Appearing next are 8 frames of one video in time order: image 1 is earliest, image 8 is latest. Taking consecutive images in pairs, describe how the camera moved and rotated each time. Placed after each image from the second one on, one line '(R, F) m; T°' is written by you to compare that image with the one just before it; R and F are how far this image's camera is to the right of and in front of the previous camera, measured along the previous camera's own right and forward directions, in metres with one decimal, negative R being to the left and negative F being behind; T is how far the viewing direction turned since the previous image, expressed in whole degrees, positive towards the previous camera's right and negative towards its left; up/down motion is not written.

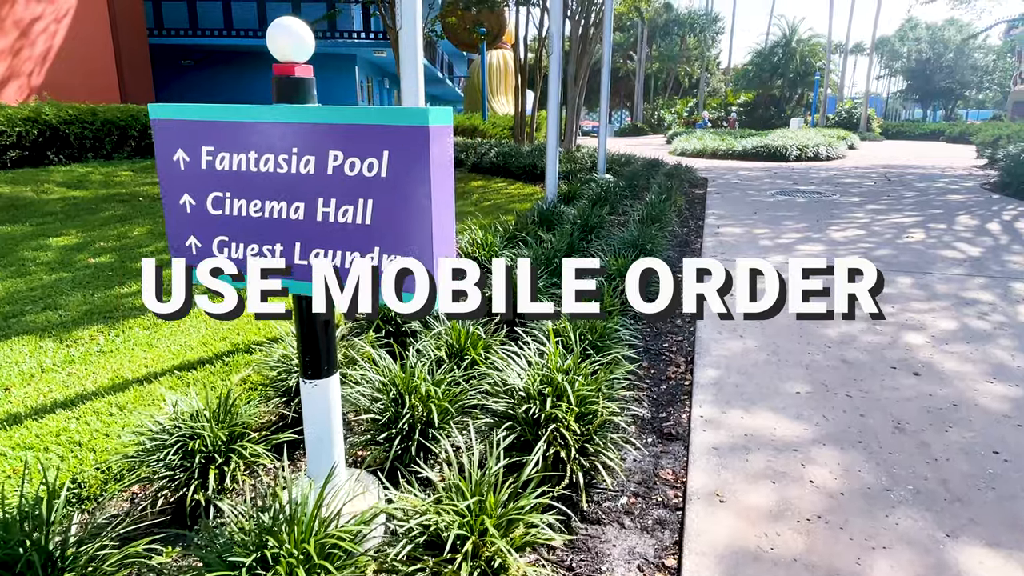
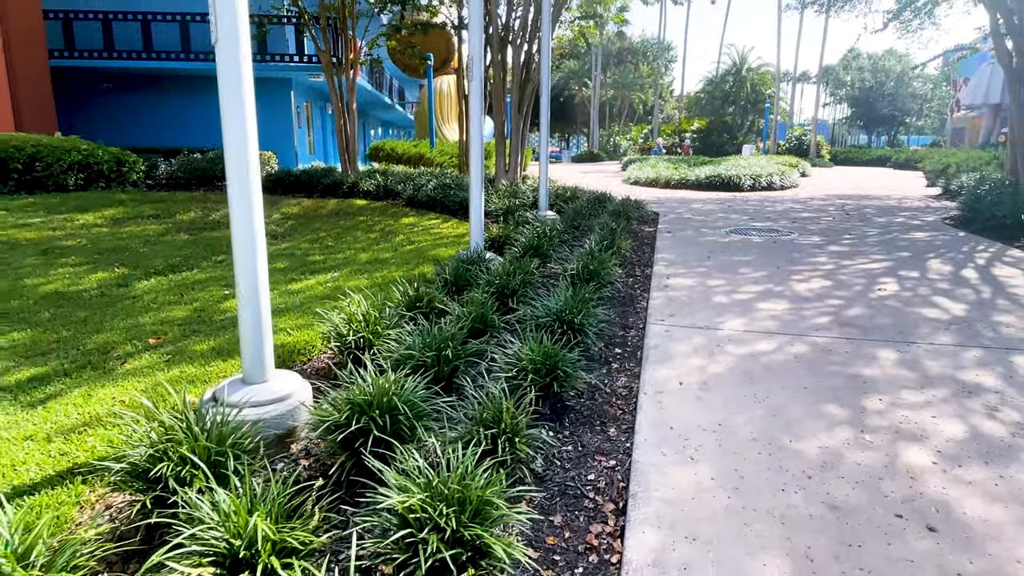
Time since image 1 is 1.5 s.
(+0.4, +1.0) m; +3°
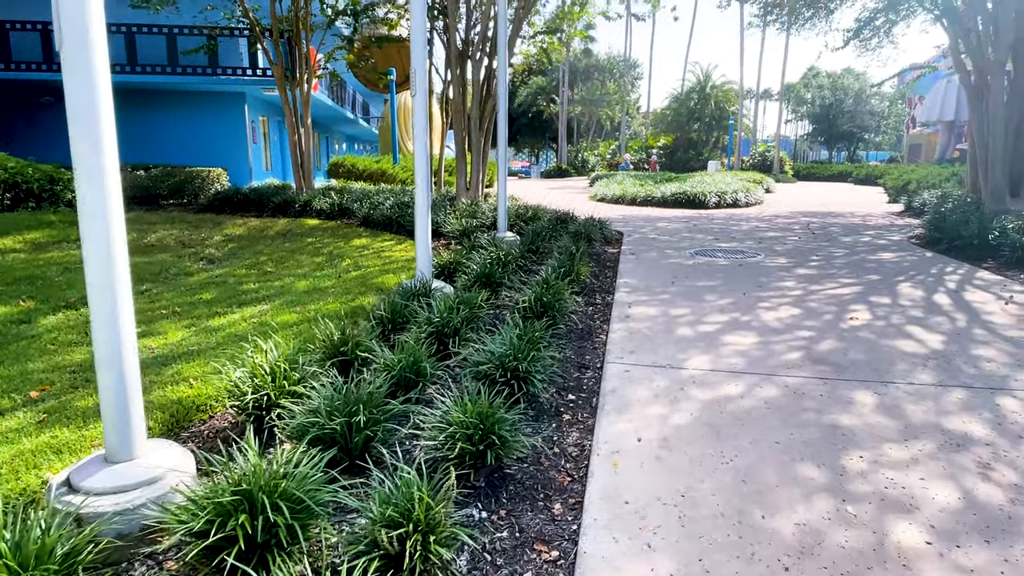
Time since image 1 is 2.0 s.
(+0.2, +0.4) m; +3°
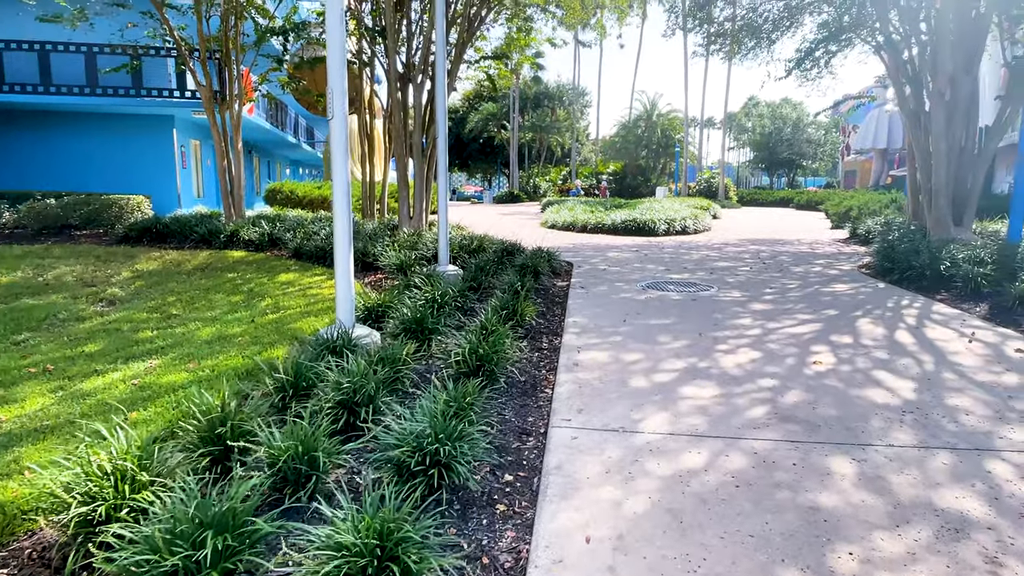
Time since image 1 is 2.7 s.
(+0.2, +0.6) m; +4°
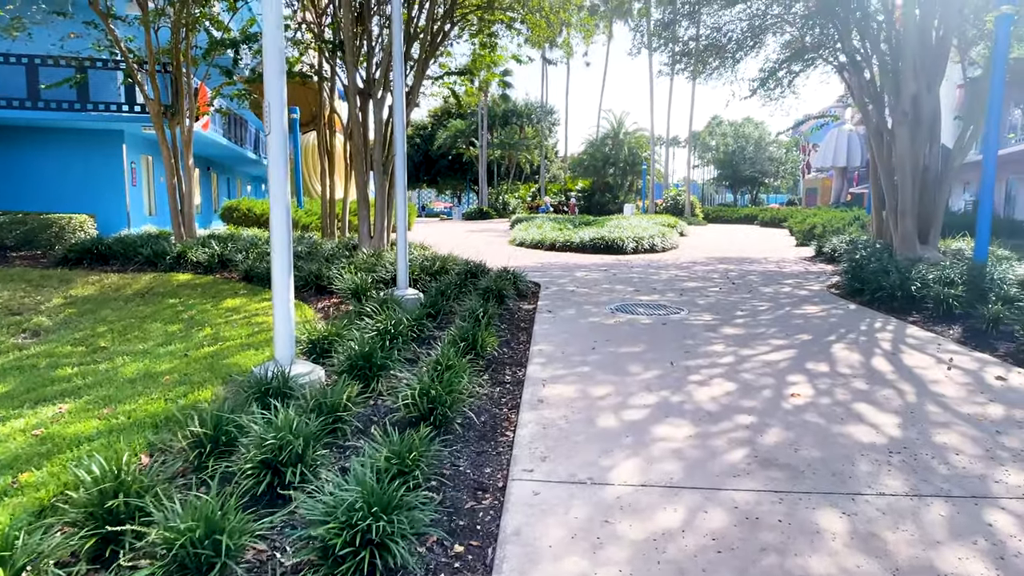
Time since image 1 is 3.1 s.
(+0.1, +0.4) m; +3°
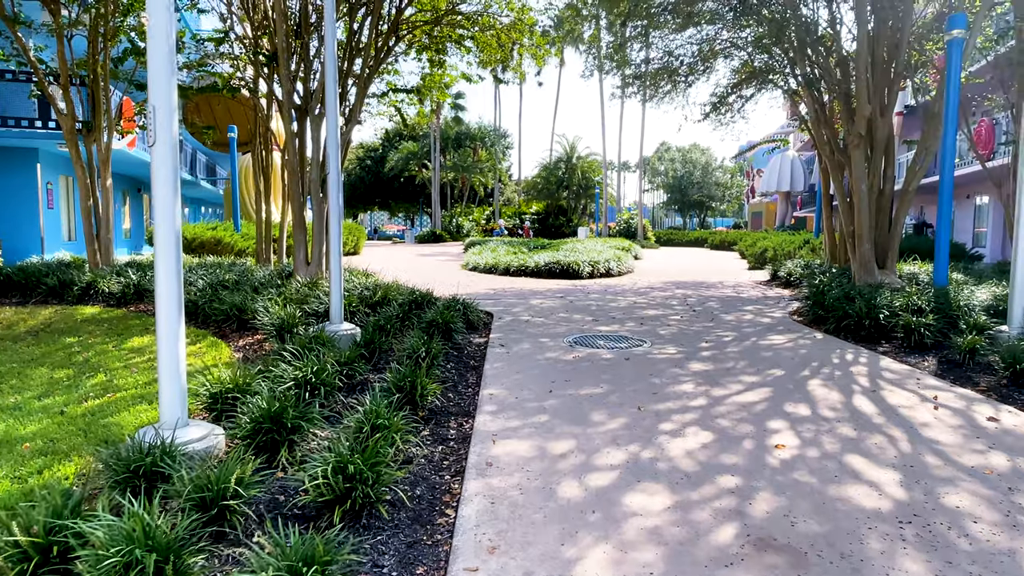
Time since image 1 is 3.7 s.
(+0.1, +0.6) m; +4°
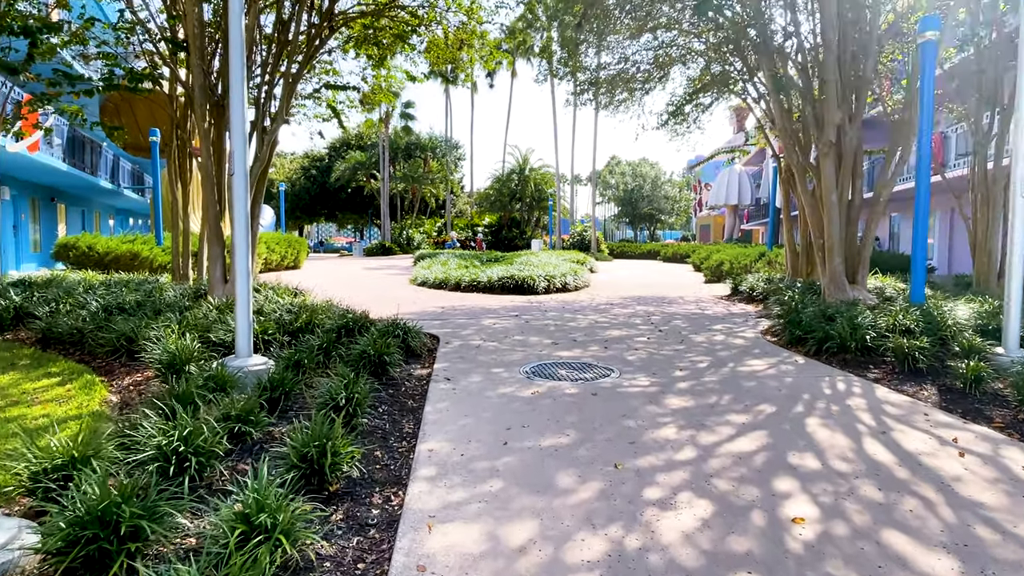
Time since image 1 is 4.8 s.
(+0.1, +0.9) m; +4°
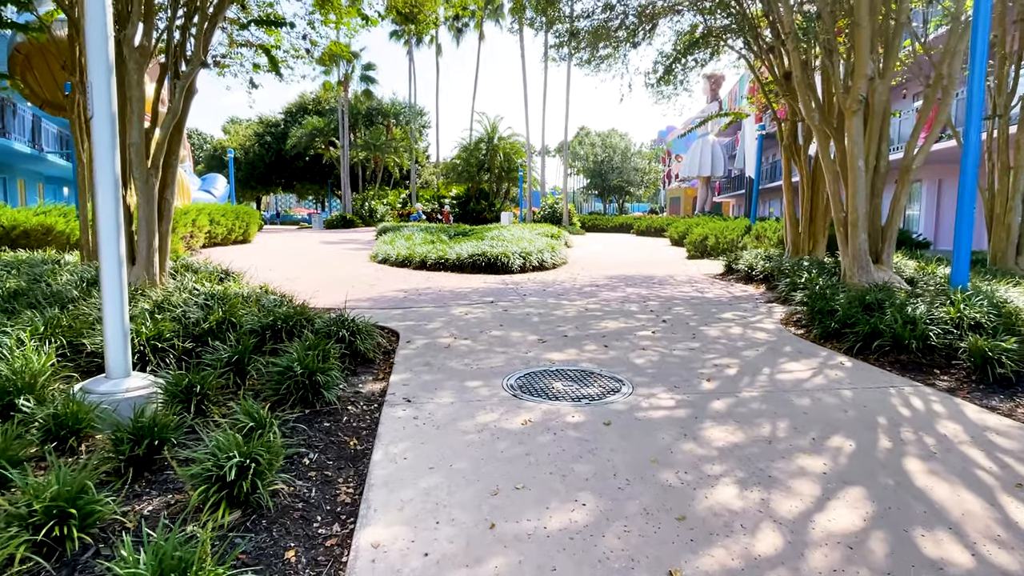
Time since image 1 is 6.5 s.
(-0.1, +1.4) m; +3°
